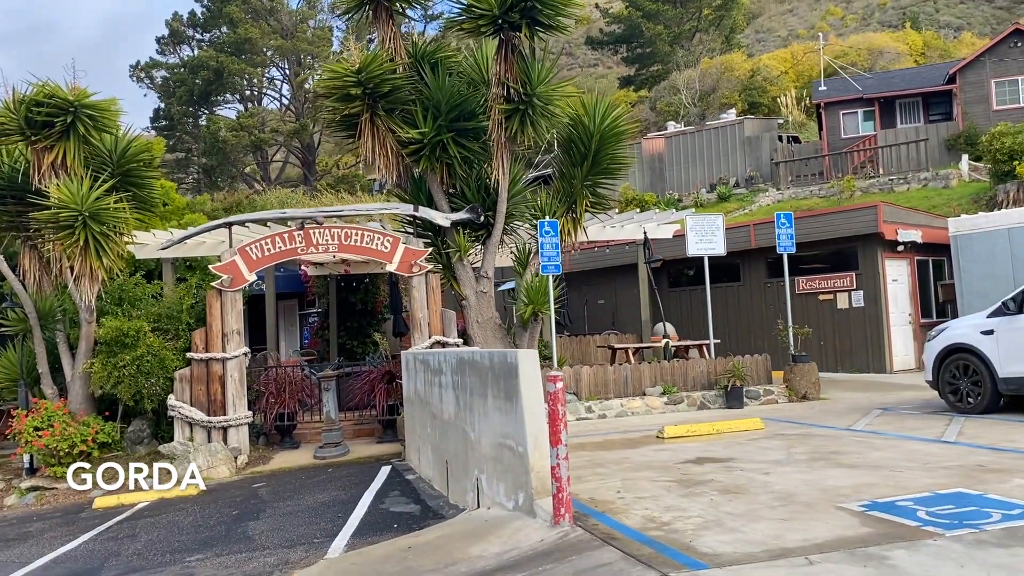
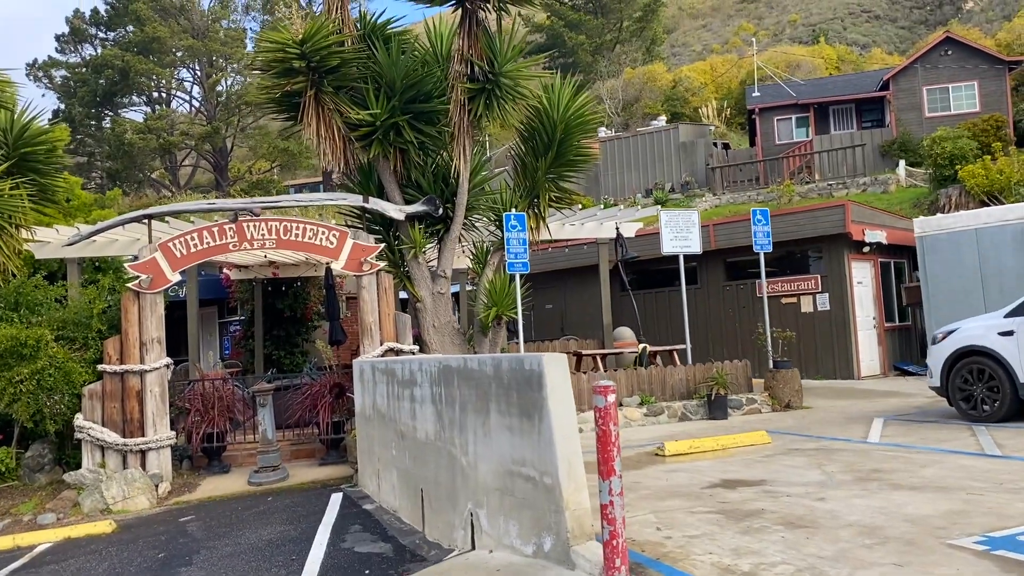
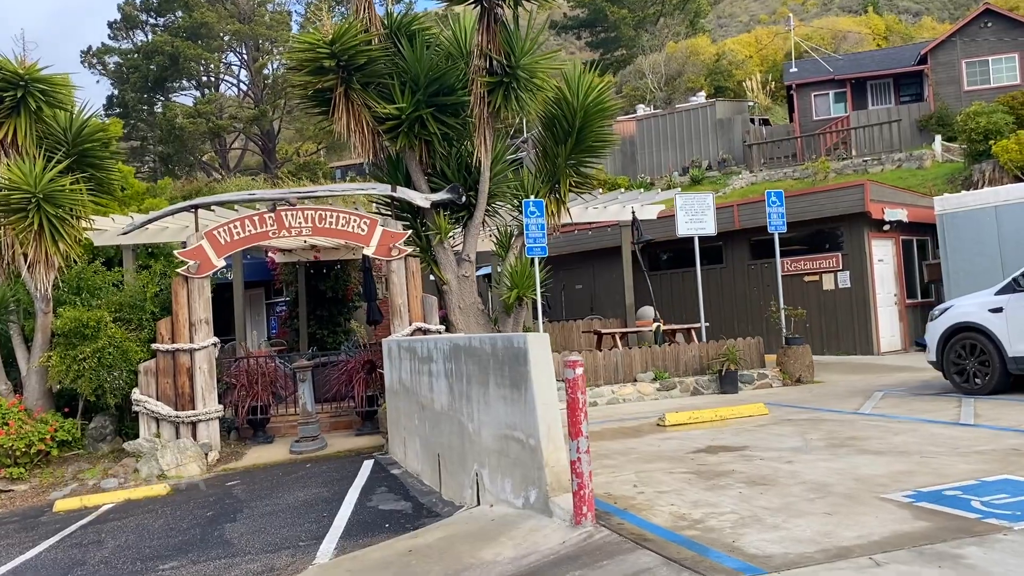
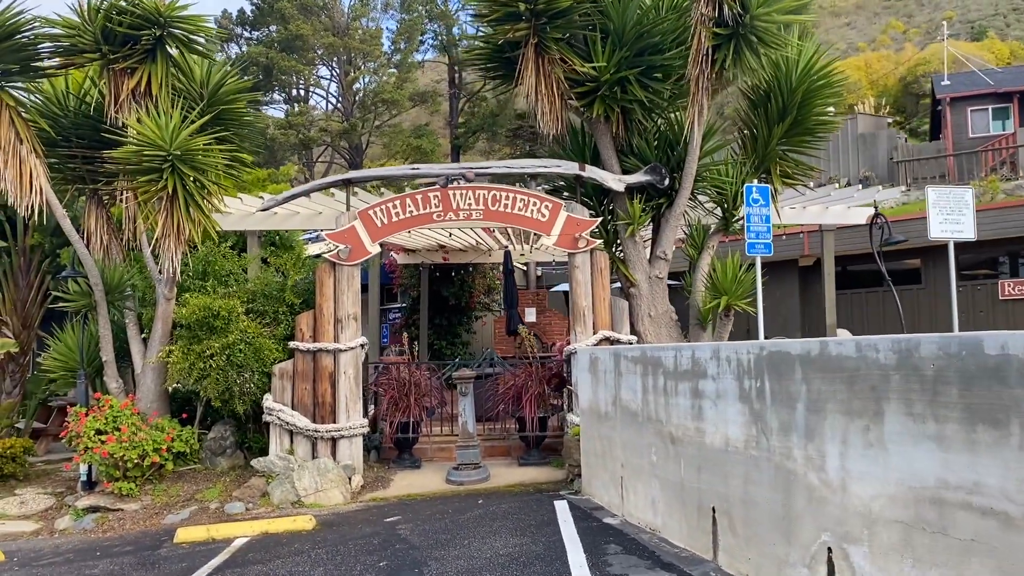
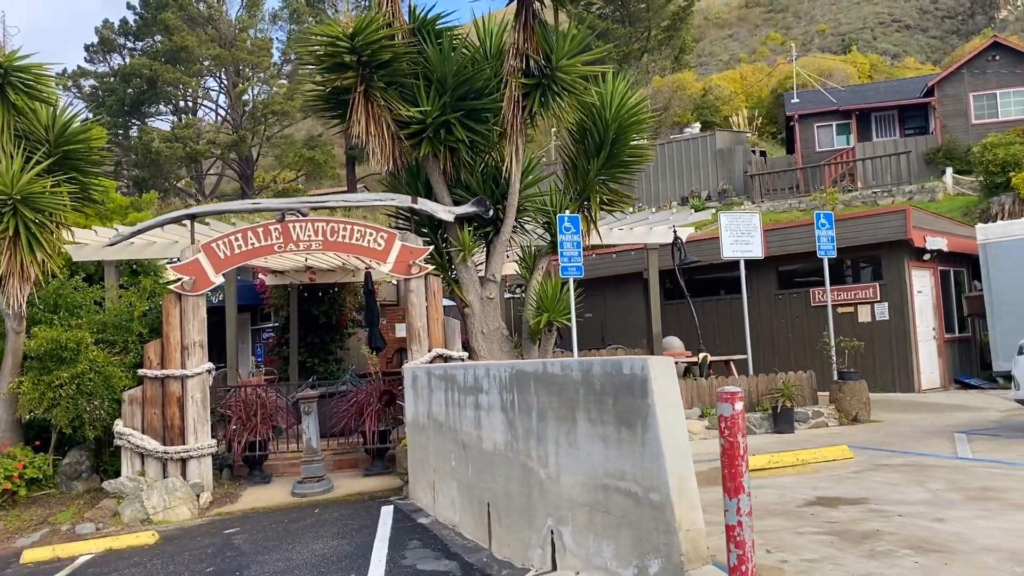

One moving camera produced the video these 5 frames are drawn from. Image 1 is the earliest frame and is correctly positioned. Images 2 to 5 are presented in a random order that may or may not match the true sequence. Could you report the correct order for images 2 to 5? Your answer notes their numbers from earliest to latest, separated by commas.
3, 2, 5, 4
